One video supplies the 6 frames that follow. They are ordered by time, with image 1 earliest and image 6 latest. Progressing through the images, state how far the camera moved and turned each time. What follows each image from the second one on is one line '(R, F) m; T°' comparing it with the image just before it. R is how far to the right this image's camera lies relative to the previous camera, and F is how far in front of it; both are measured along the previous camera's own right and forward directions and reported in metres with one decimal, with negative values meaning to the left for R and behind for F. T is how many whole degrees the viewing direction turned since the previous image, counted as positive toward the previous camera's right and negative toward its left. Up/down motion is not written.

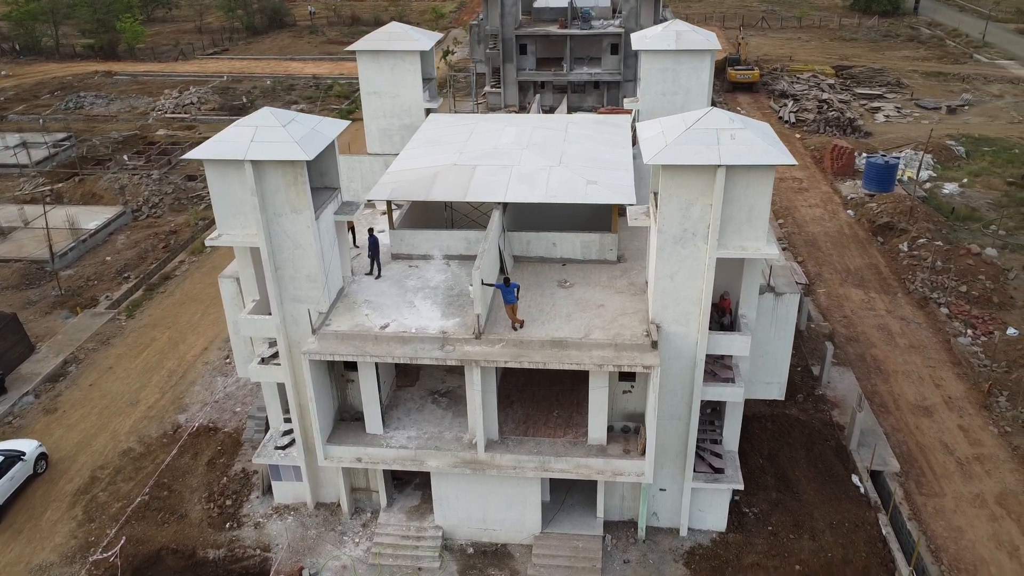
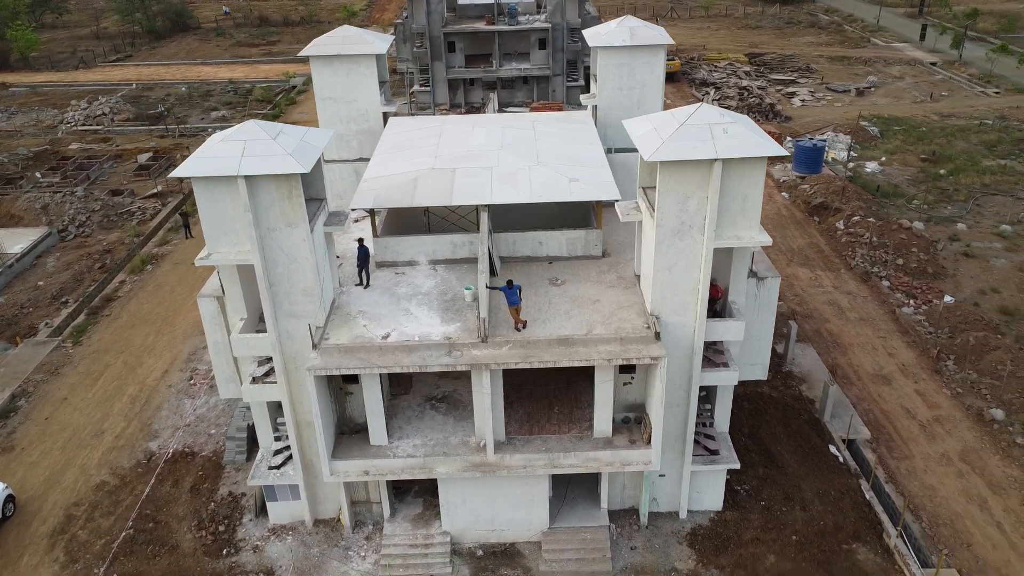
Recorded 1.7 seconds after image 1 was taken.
(-1.7, 0.0) m; +6°
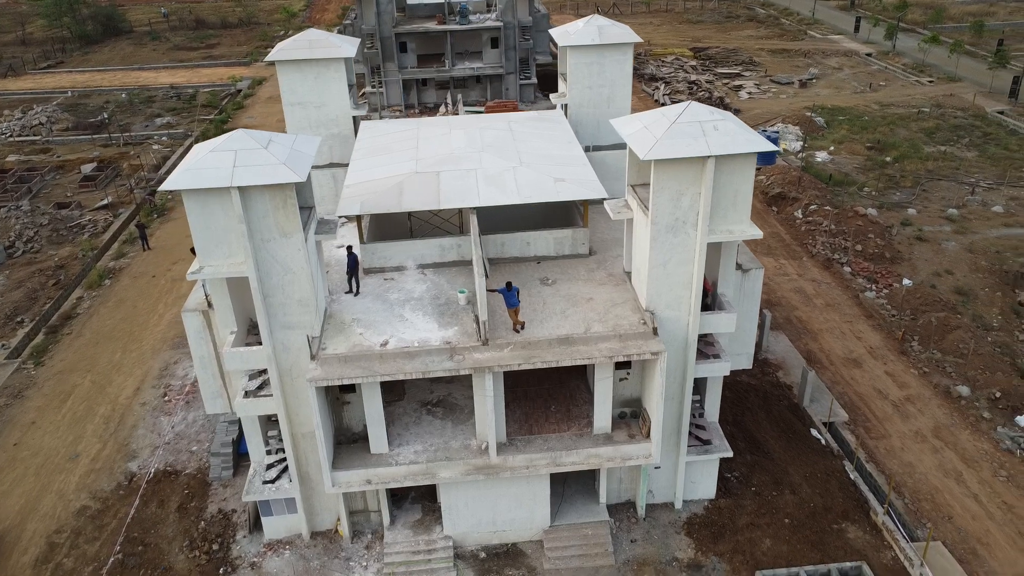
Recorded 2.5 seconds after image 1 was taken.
(-1.1, 0.0) m; +4°
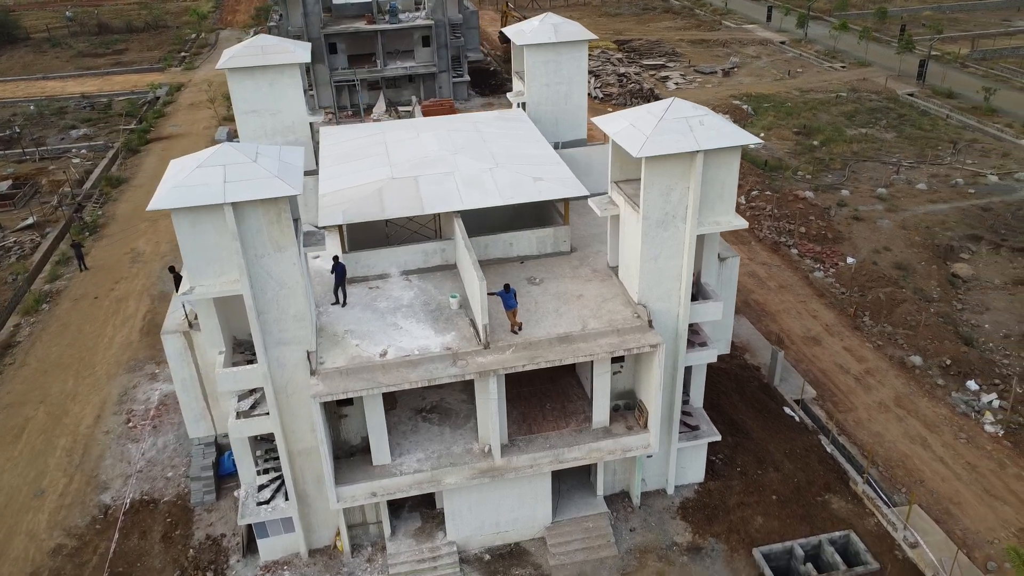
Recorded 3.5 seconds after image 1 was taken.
(-1.5, 0.0) m; +6°
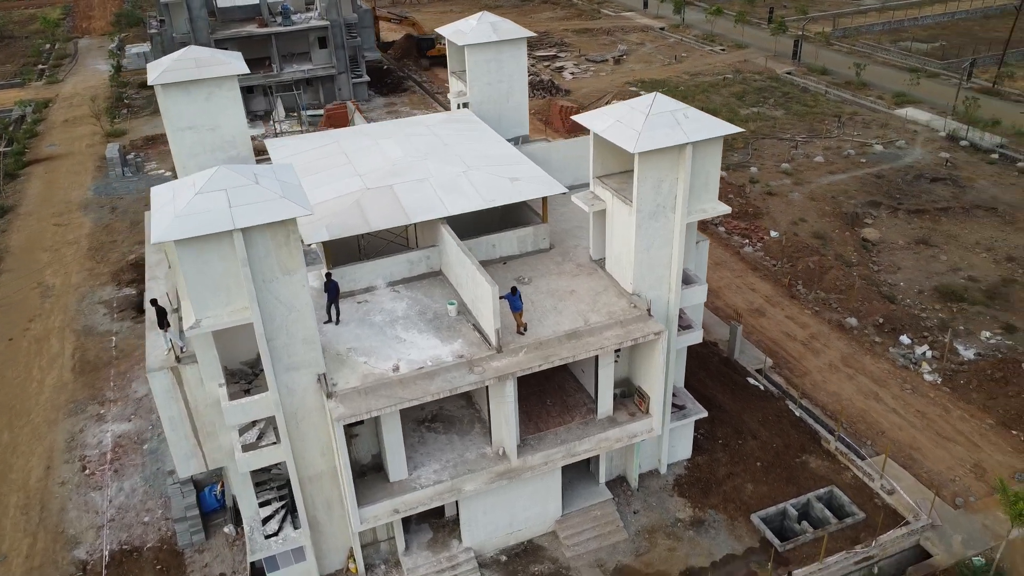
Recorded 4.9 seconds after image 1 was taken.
(-2.4, +0.1) m; +9°
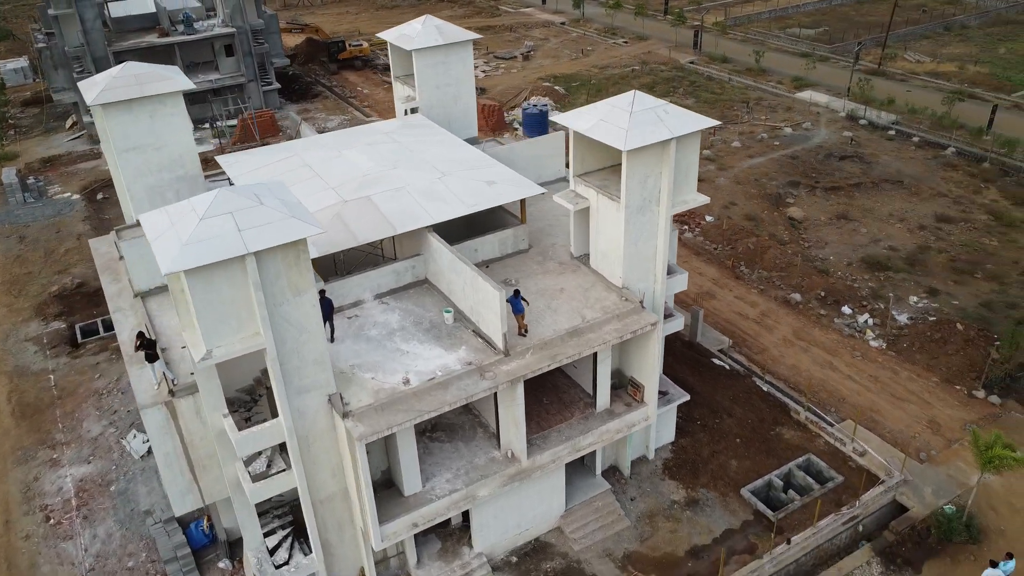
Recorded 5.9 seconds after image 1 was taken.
(-2.0, 0.0) m; +7°
